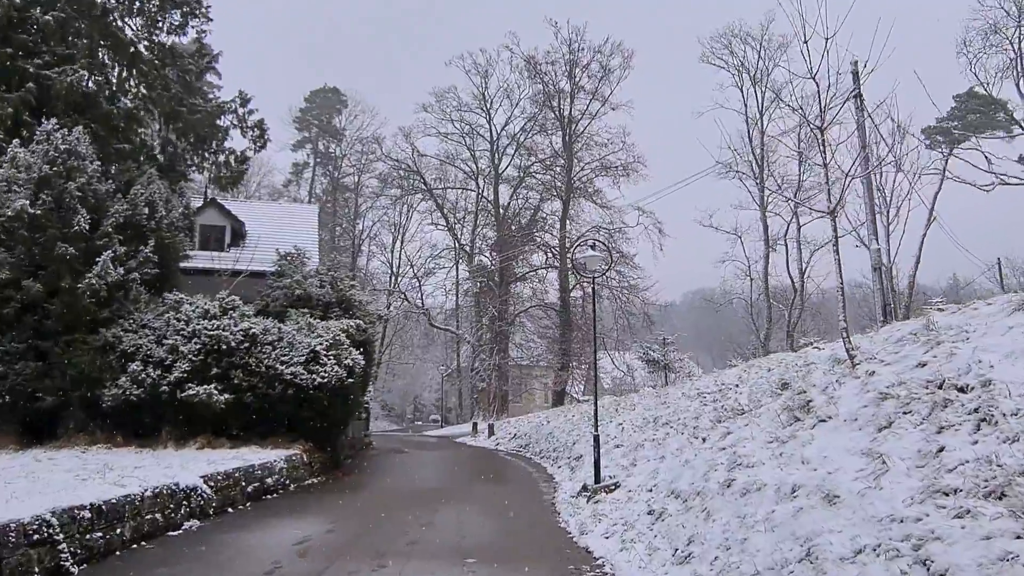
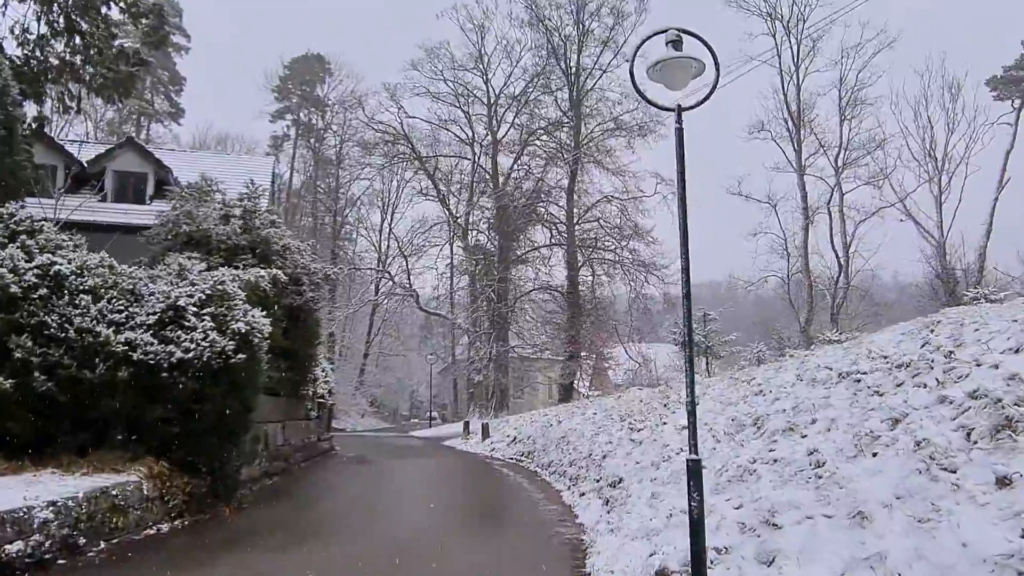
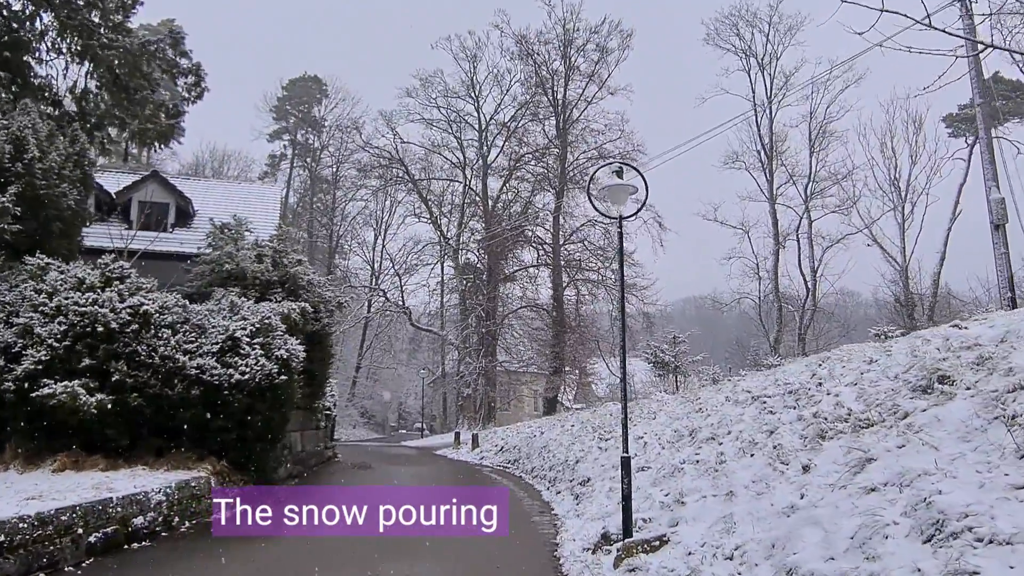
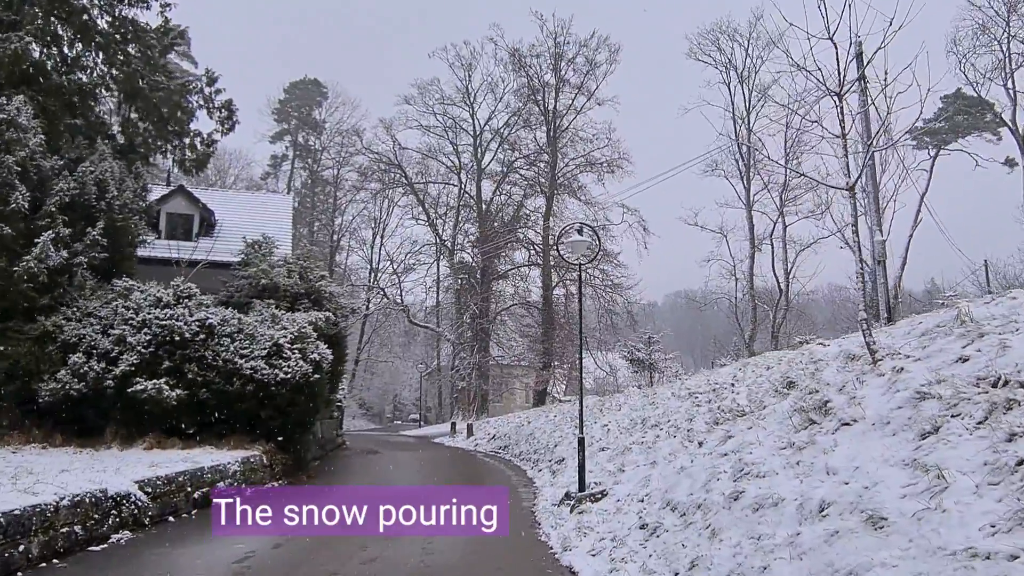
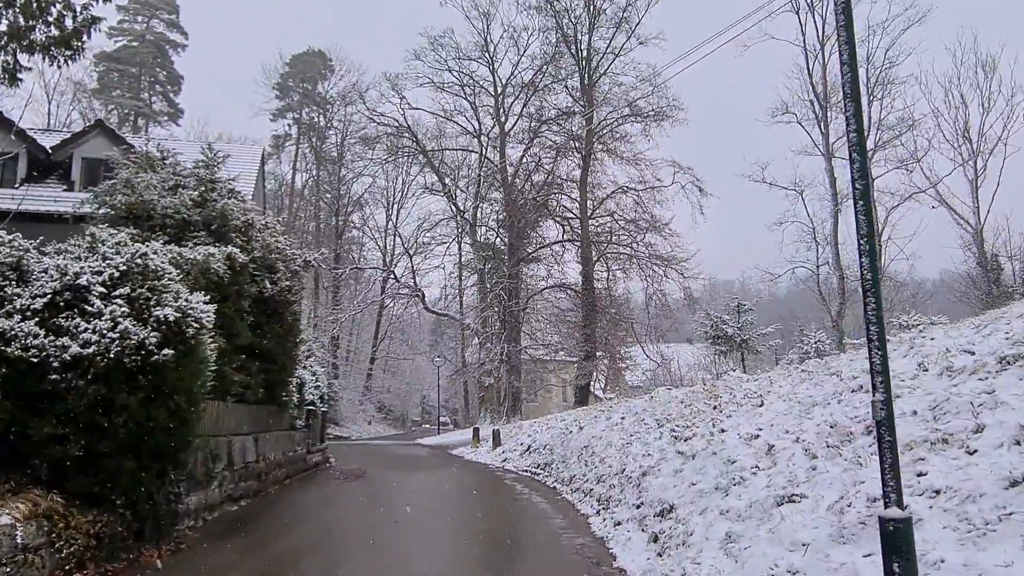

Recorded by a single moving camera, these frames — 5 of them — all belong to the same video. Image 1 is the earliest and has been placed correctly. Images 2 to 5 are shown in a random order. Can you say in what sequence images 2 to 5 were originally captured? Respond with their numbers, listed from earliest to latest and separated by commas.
4, 3, 2, 5
